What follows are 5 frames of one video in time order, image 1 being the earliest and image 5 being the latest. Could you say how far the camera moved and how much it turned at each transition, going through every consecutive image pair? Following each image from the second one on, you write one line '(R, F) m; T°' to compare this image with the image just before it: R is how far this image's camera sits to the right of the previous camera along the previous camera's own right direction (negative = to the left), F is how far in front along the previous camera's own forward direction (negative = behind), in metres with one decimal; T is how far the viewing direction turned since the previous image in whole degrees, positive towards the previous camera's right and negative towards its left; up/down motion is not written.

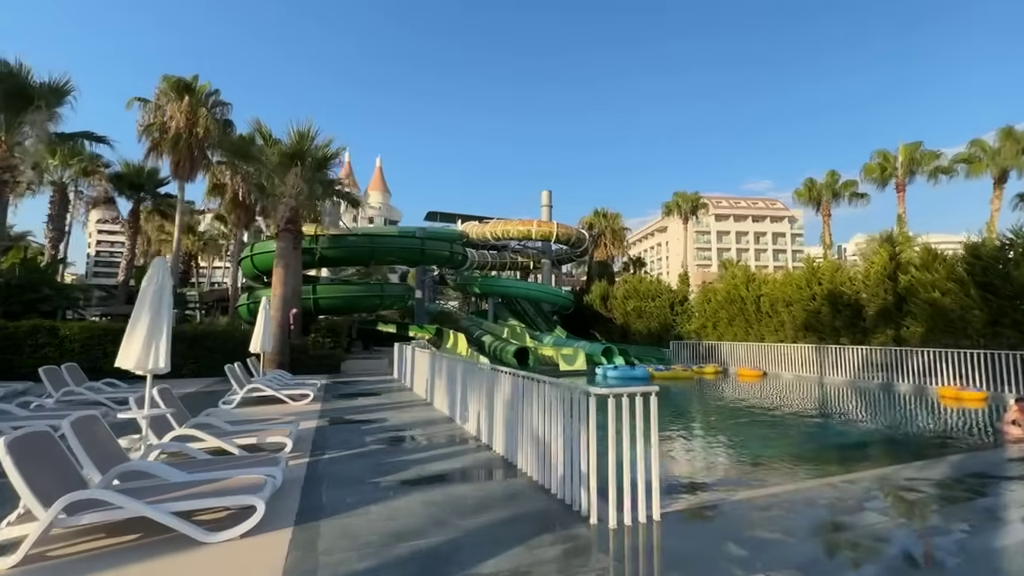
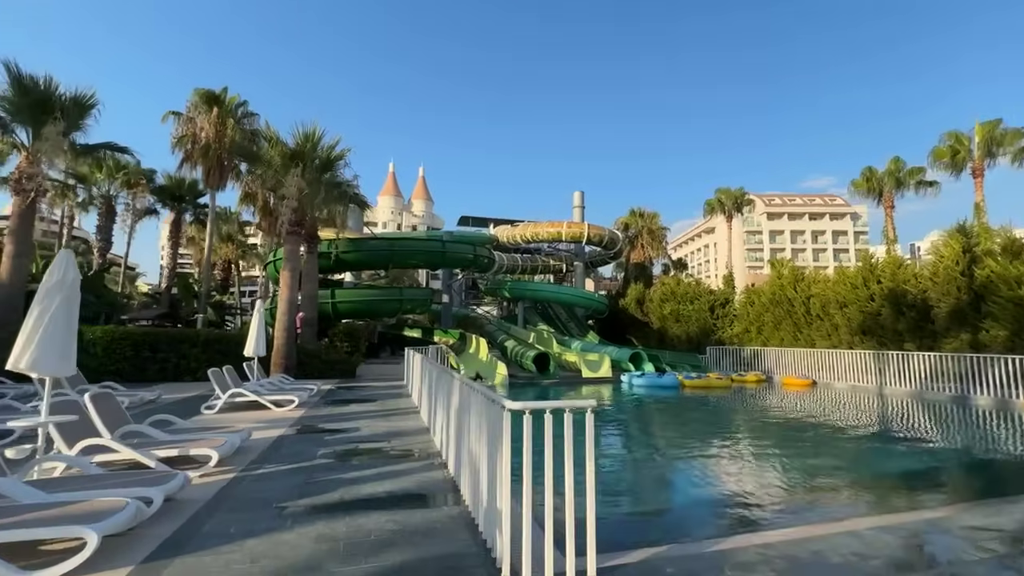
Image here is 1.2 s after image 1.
(+1.0, +0.9) m; -6°
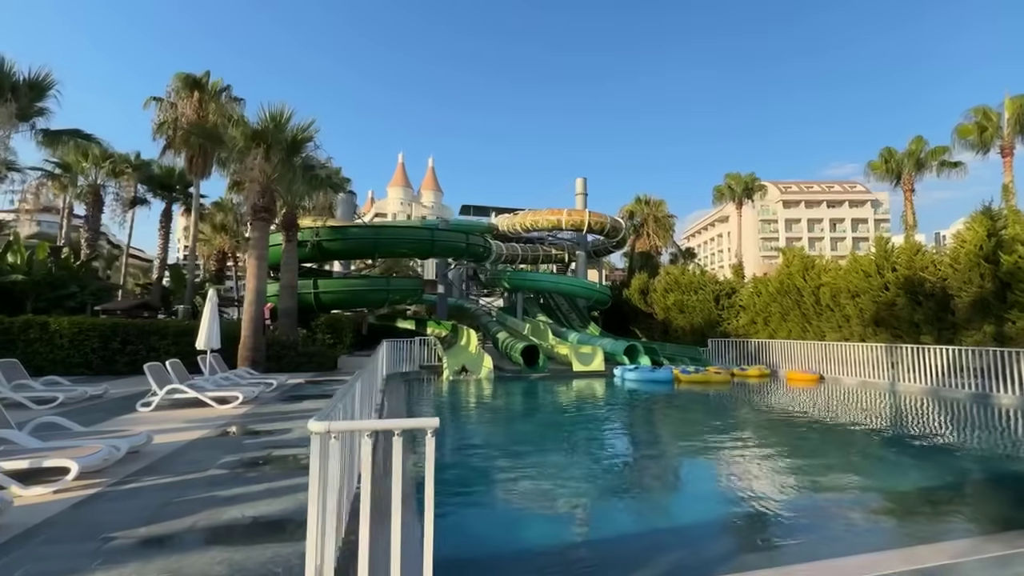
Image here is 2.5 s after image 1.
(+1.0, +0.9) m; -2°
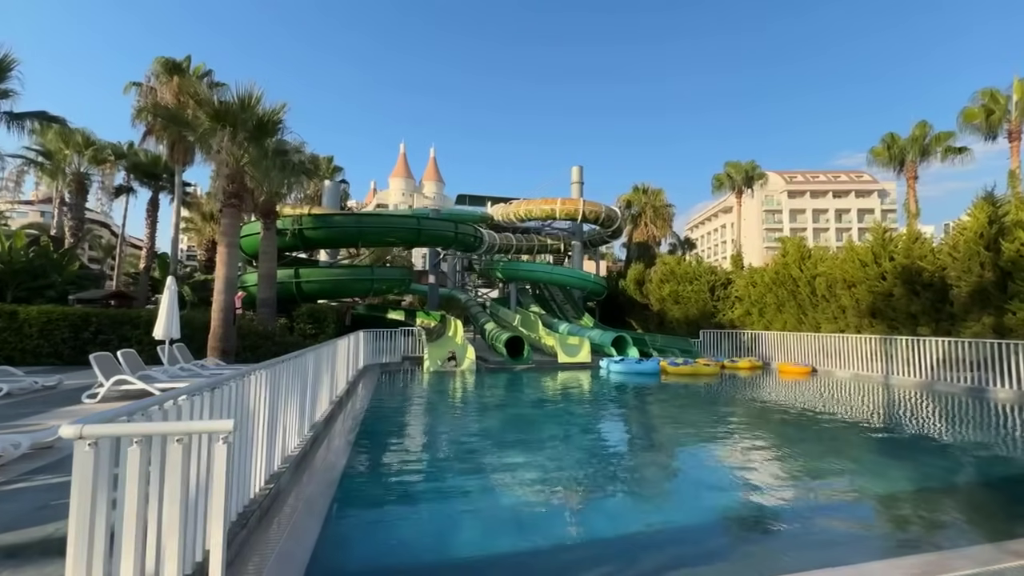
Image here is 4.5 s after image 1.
(+0.7, +0.4) m; -1°
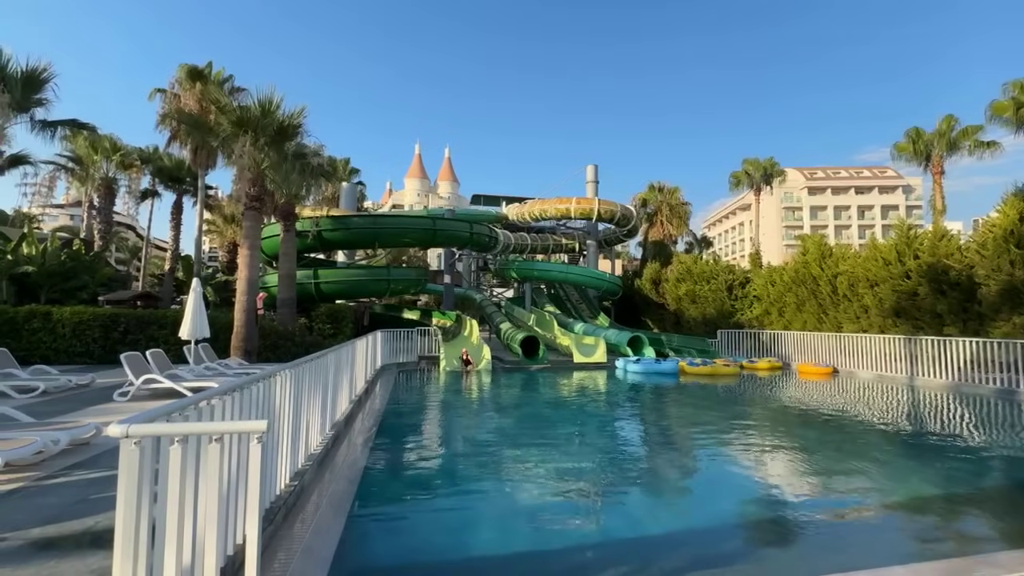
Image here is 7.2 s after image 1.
(0.0, -0.1) m; -2°
